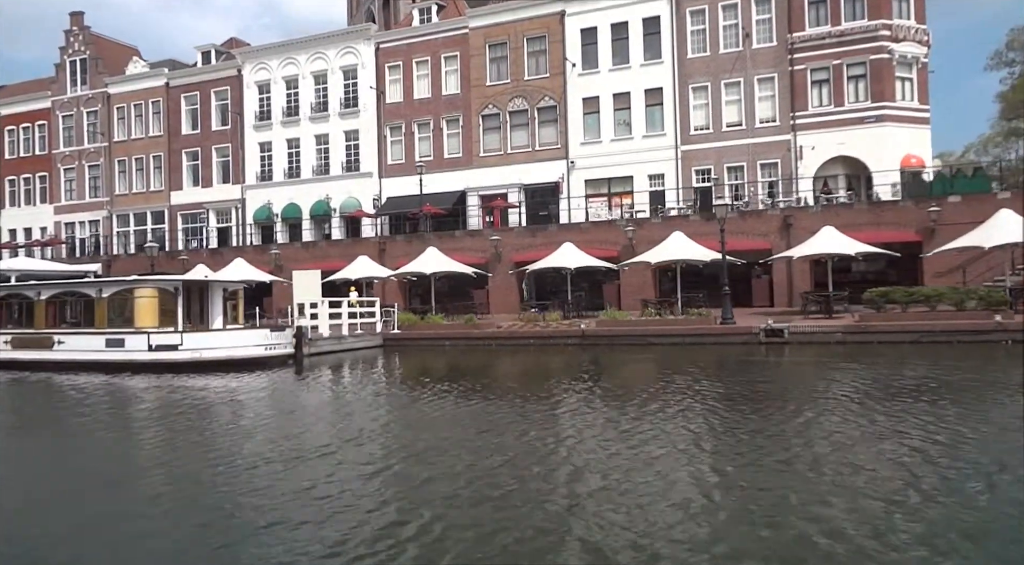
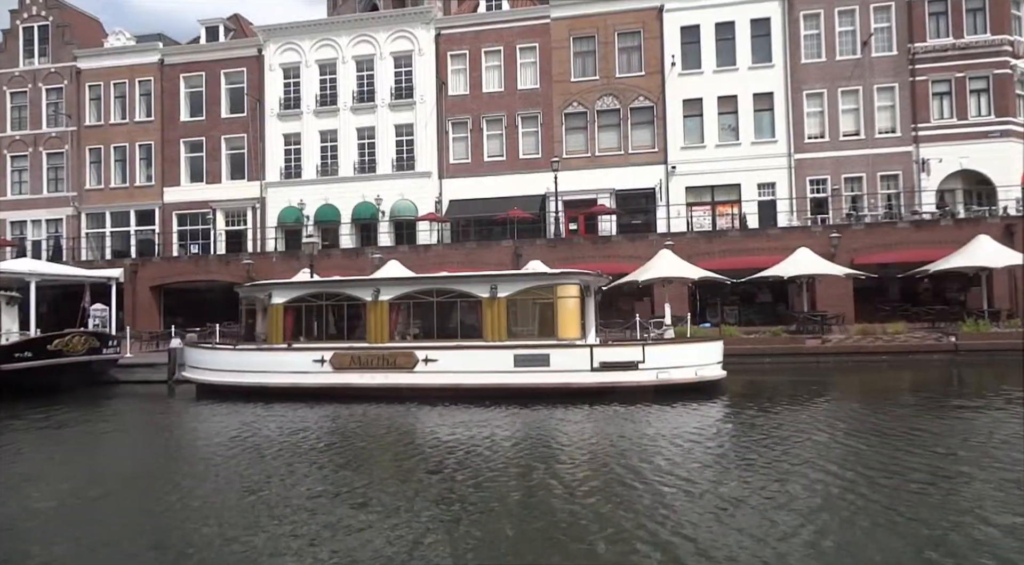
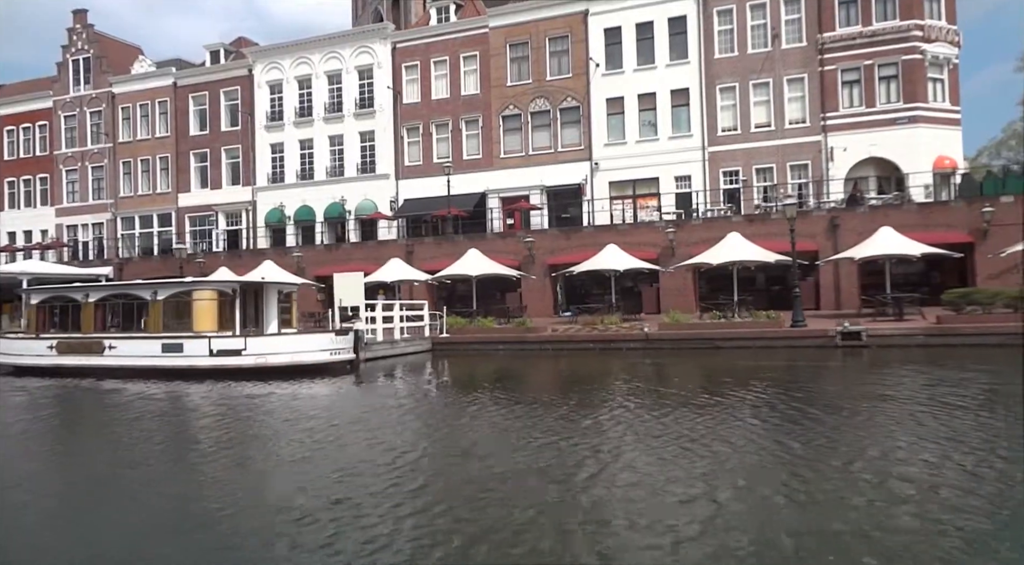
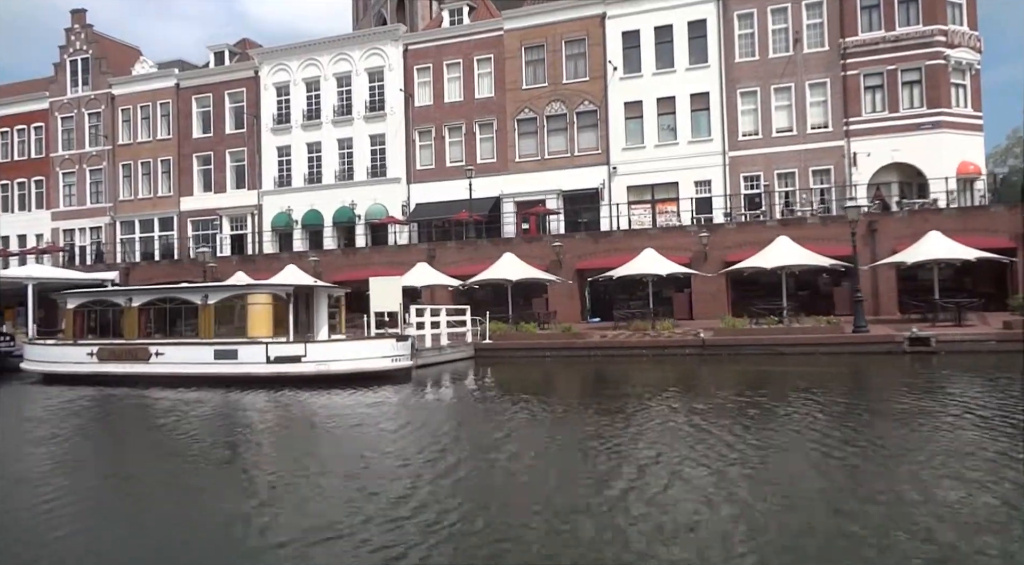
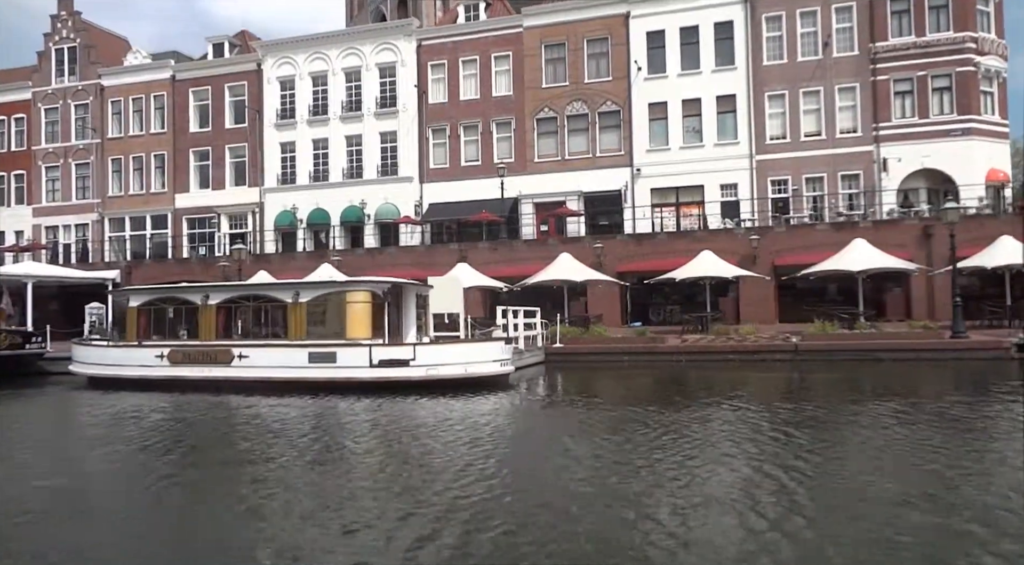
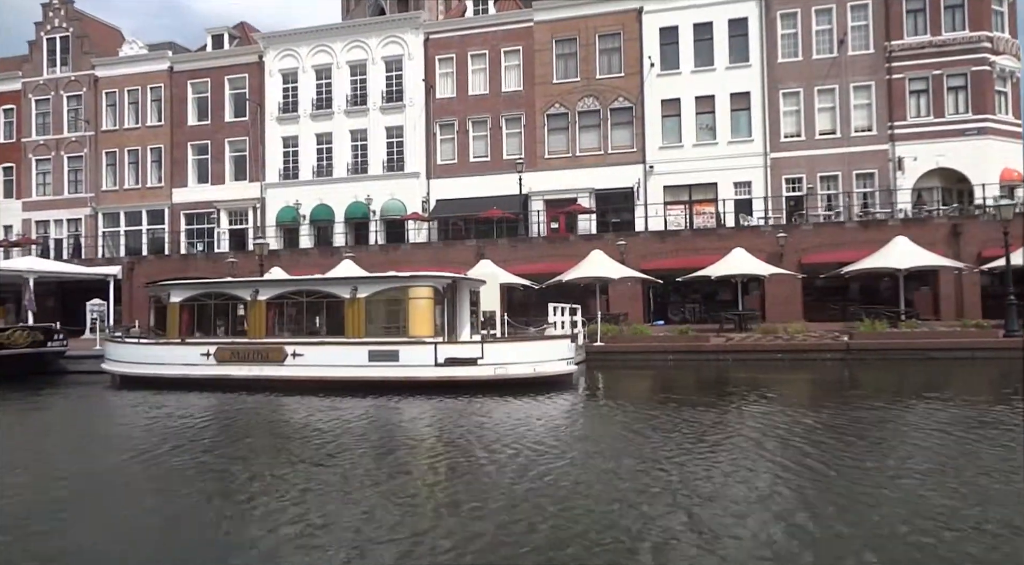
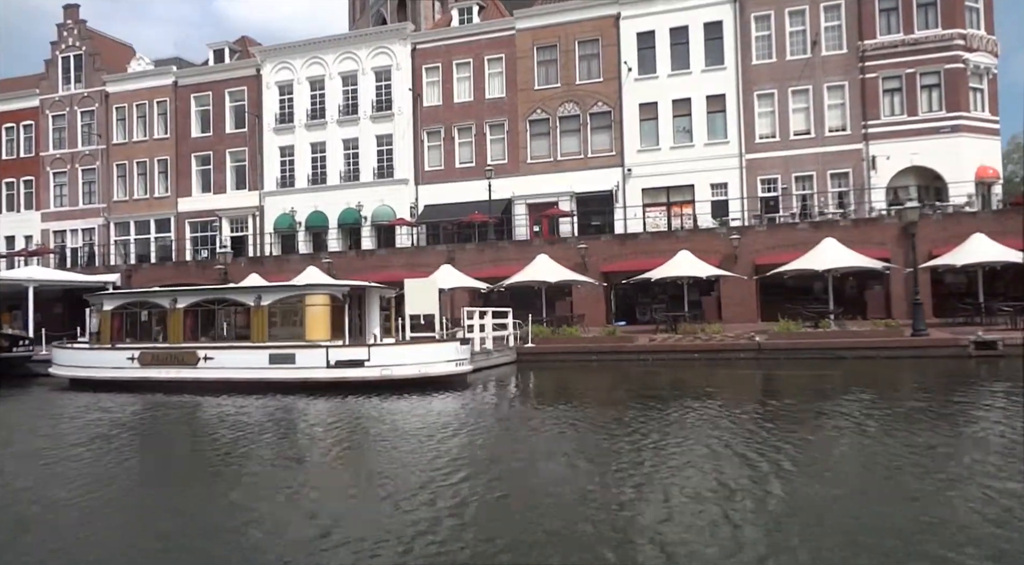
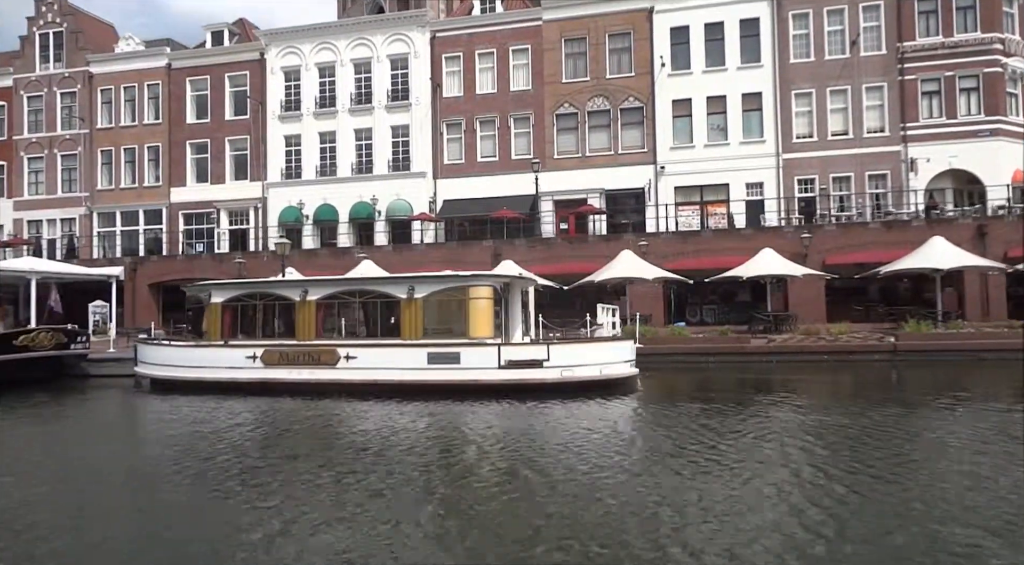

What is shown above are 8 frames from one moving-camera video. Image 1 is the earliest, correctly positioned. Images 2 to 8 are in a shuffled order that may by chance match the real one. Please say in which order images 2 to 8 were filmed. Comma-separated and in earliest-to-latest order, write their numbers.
3, 4, 7, 5, 6, 8, 2
